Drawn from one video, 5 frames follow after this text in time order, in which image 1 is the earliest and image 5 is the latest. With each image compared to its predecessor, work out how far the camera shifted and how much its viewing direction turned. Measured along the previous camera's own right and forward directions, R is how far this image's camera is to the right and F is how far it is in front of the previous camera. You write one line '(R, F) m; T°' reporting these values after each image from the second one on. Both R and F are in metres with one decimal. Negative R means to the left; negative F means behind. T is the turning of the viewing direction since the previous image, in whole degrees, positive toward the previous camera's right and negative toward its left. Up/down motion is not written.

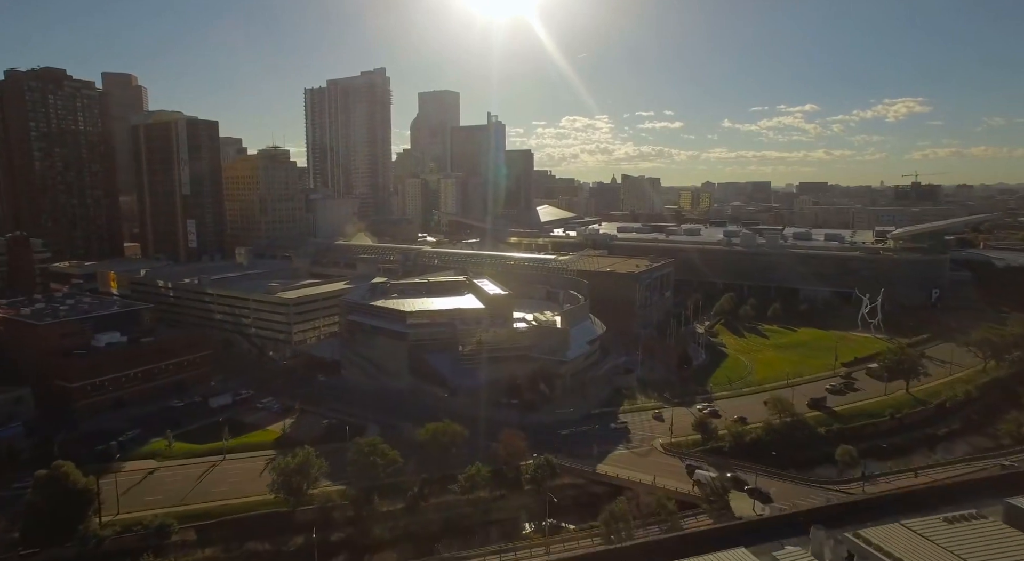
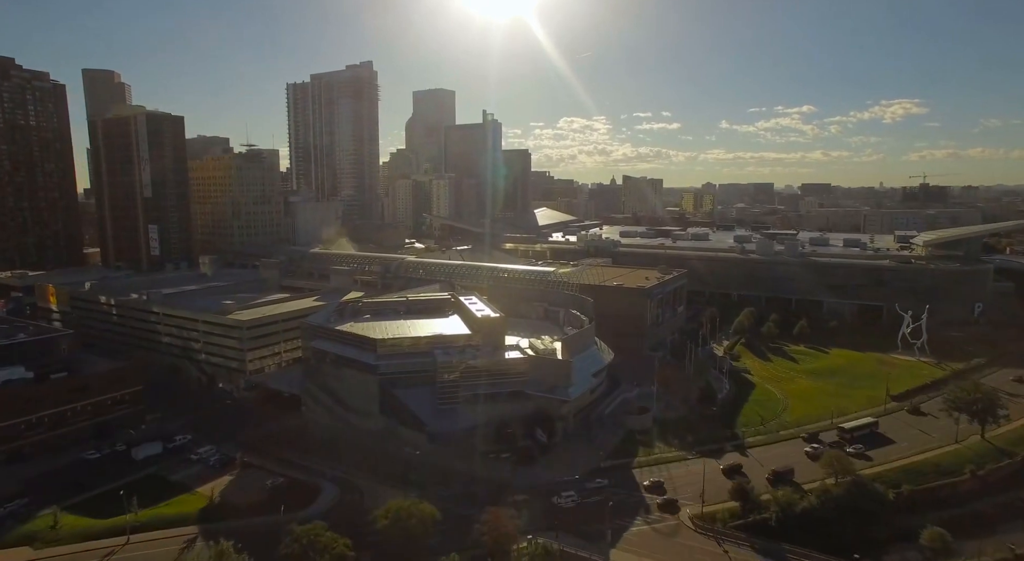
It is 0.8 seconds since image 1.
(+0.2, +3.6) m; 0°
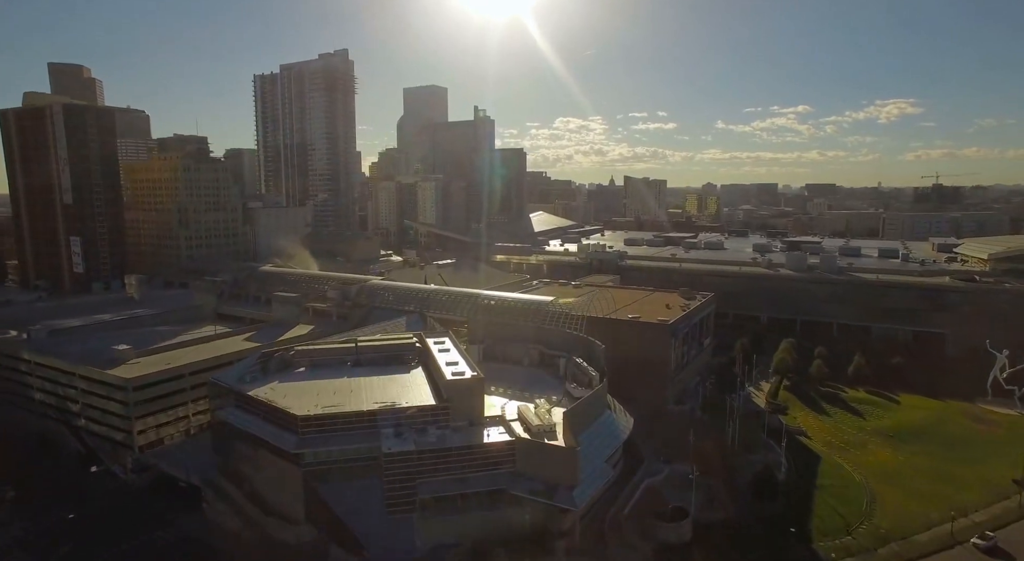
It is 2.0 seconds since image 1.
(+0.3, +5.6) m; 0°
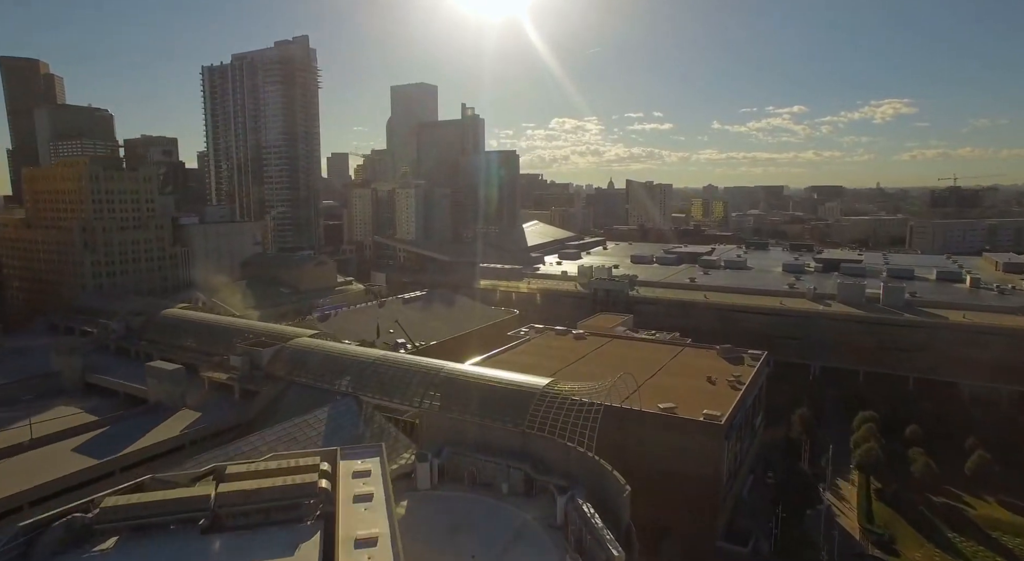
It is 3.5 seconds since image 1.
(+0.5, +6.8) m; 0°
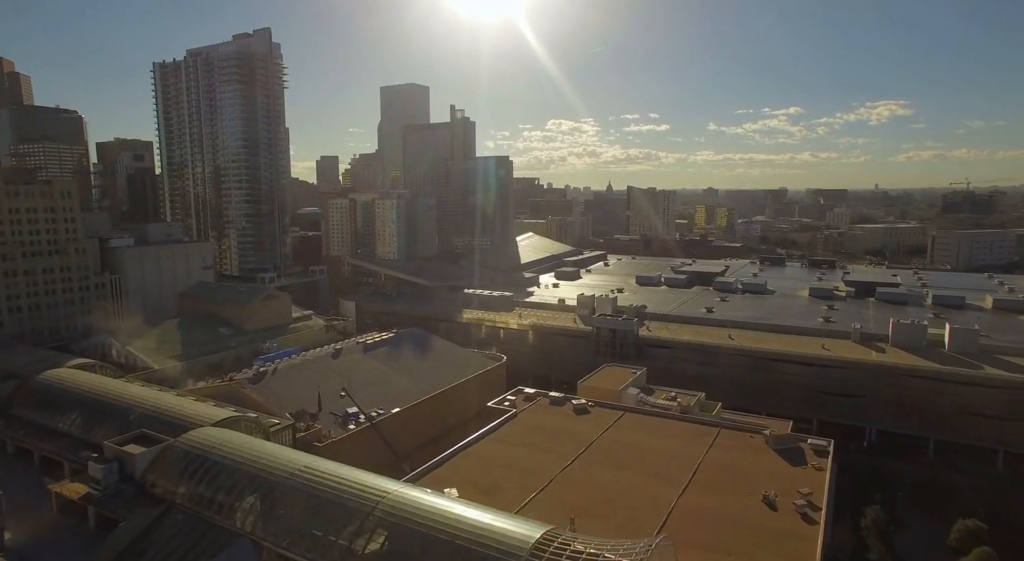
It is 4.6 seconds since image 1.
(+0.4, +4.8) m; 0°
